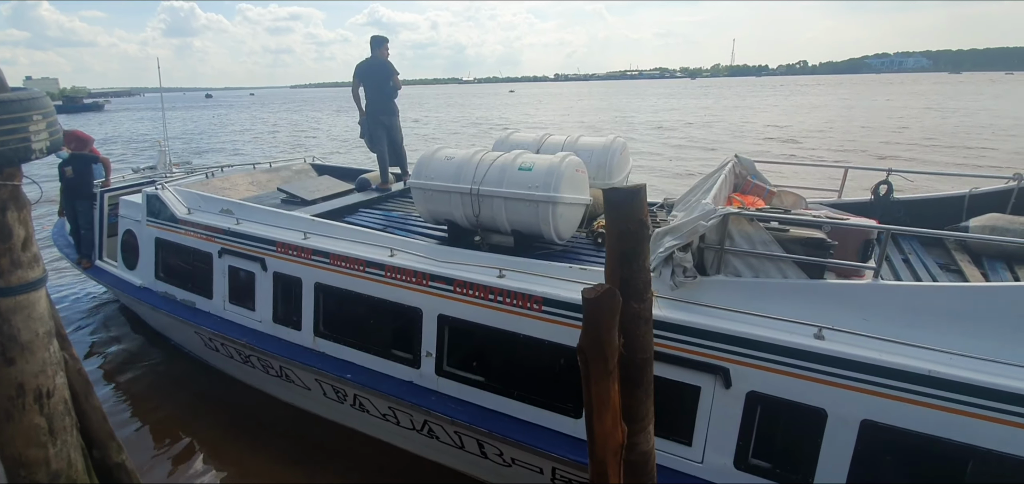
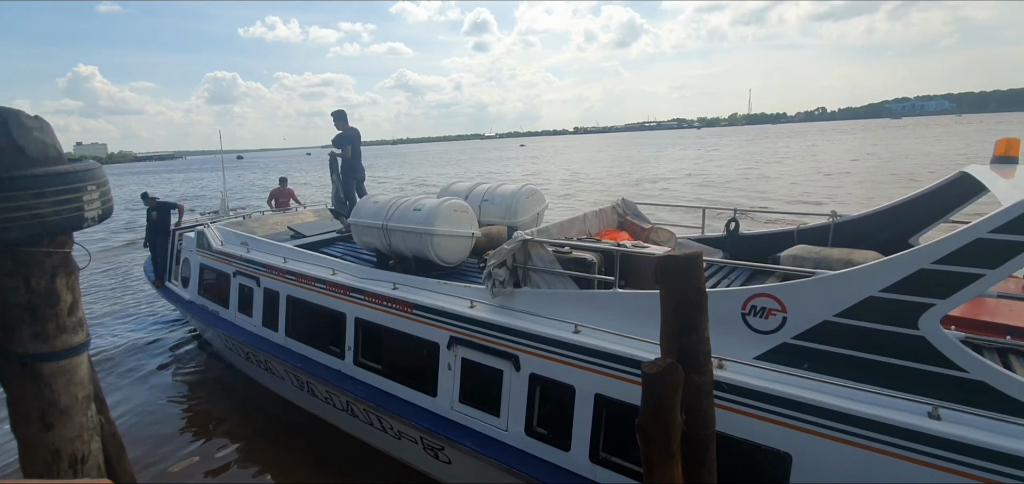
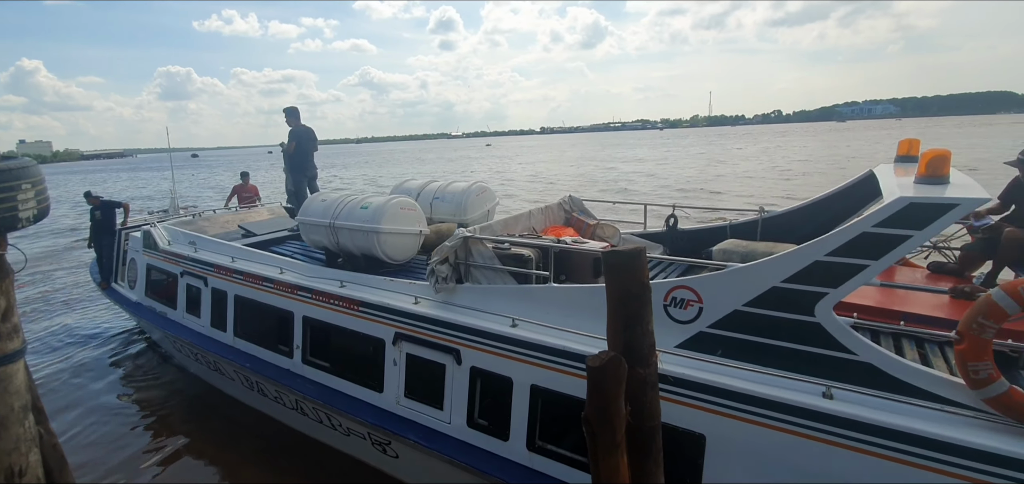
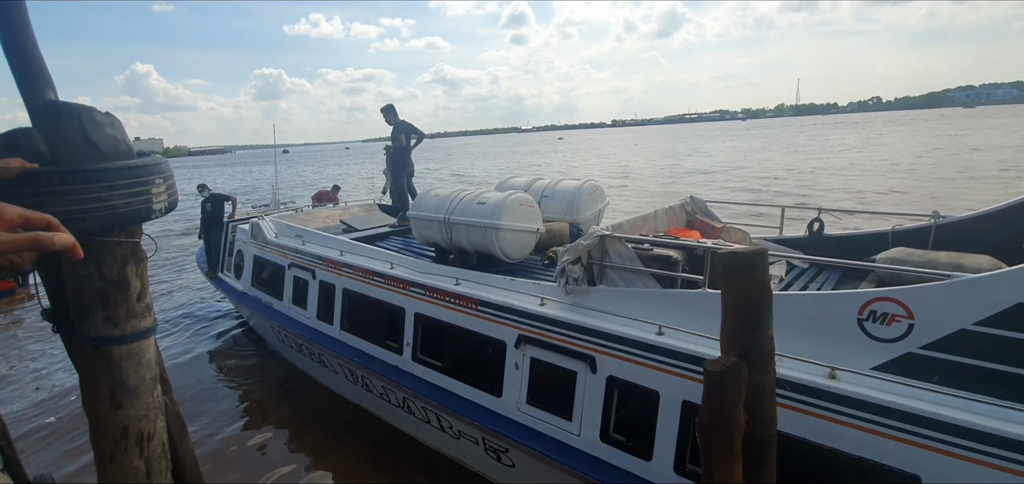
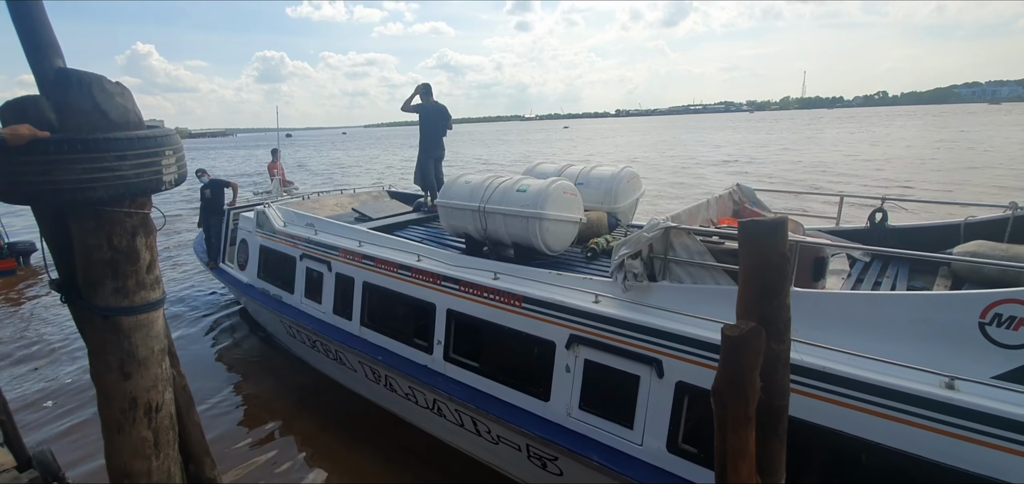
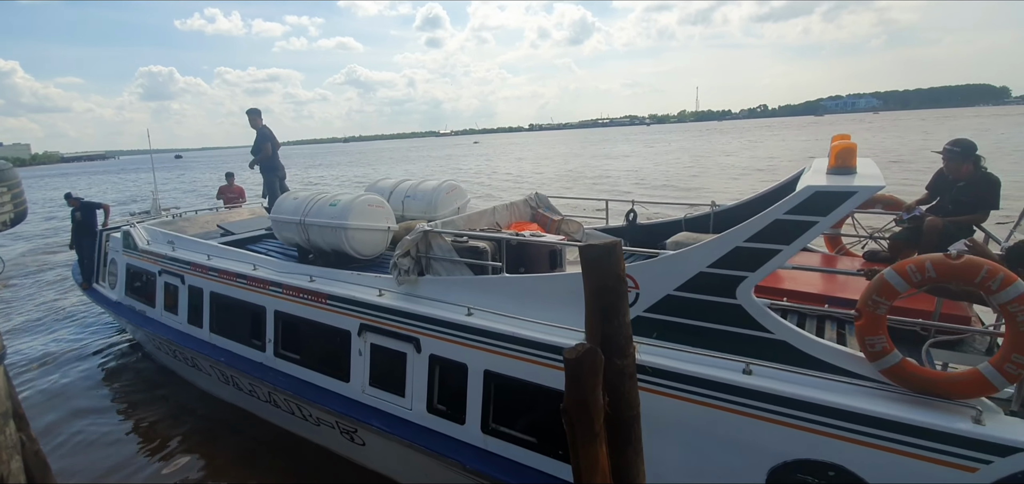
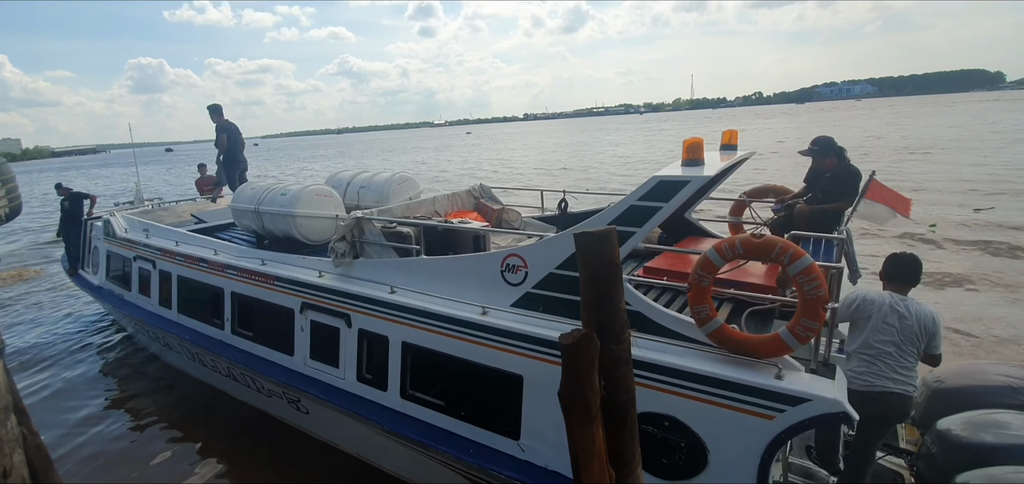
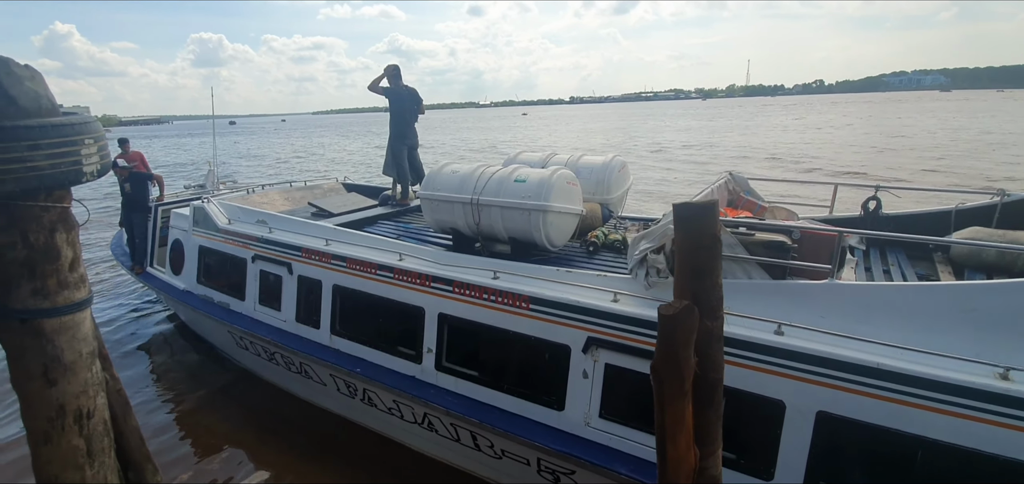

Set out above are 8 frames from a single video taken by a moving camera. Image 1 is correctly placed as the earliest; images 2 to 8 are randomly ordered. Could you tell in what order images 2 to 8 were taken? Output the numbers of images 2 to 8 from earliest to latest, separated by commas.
8, 5, 4, 2, 3, 6, 7
